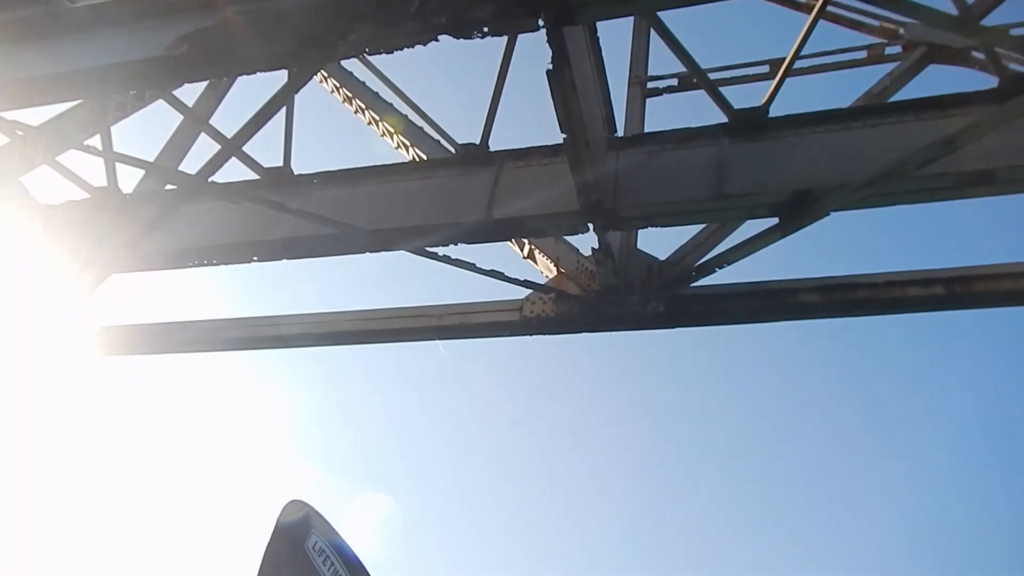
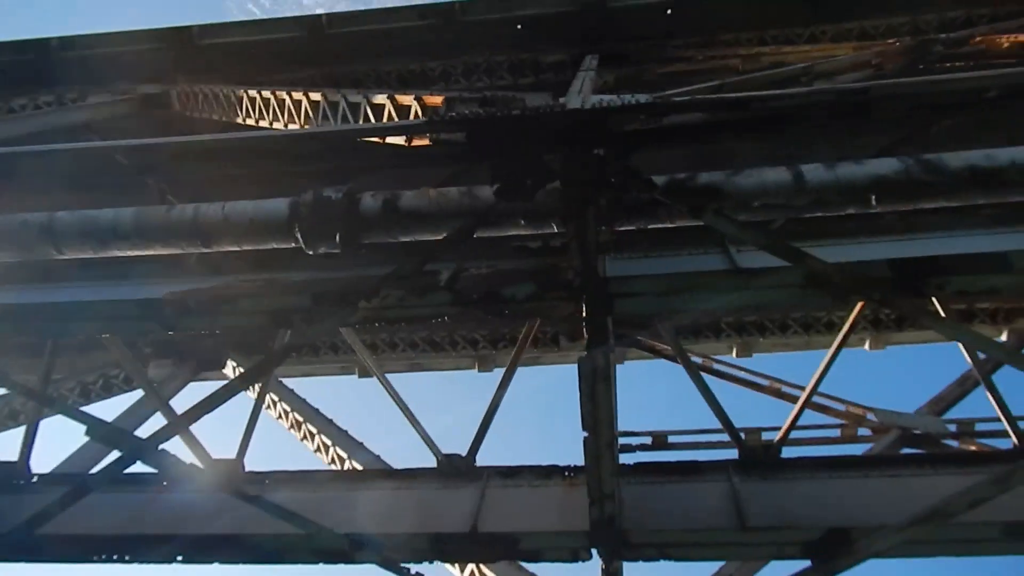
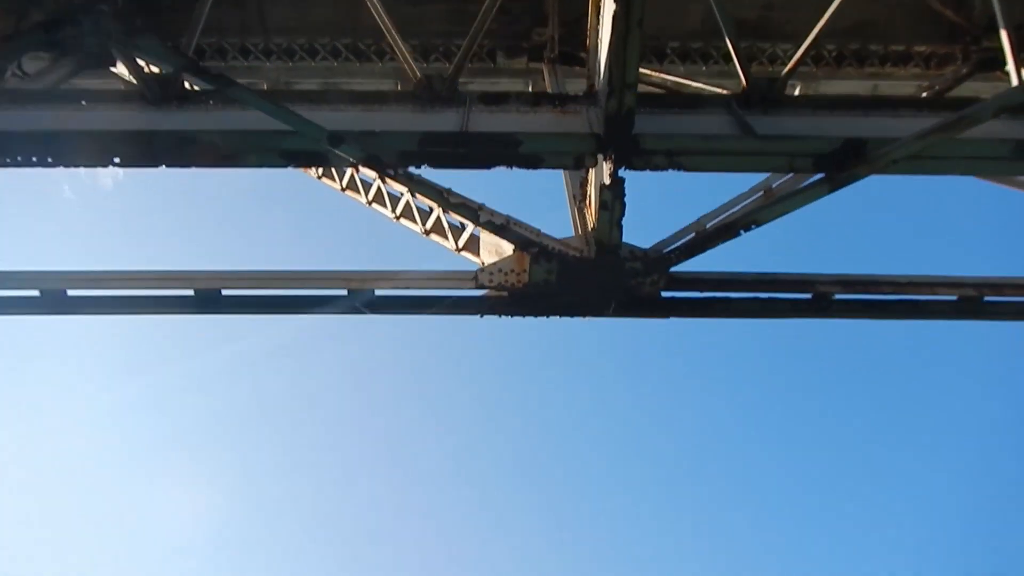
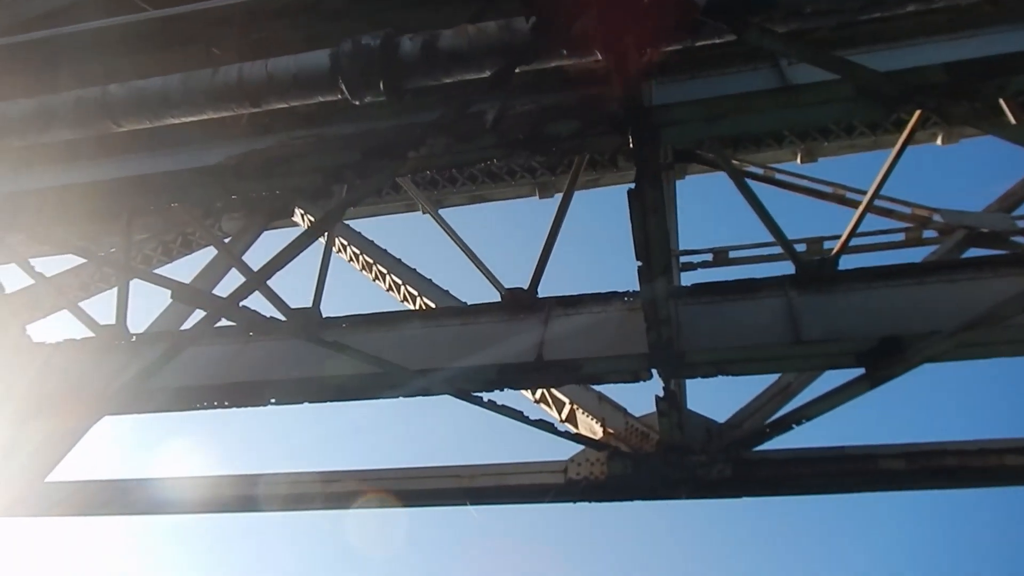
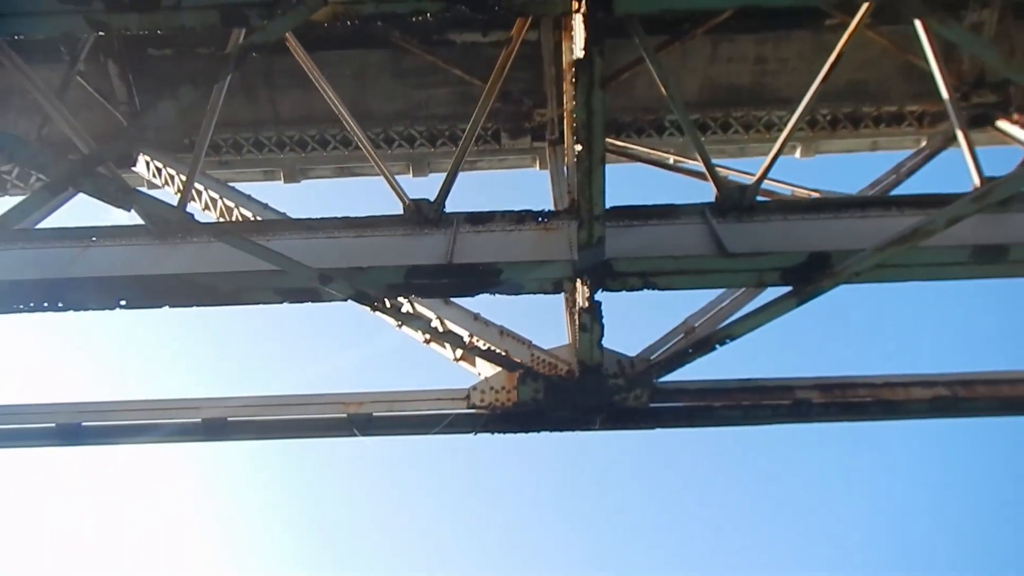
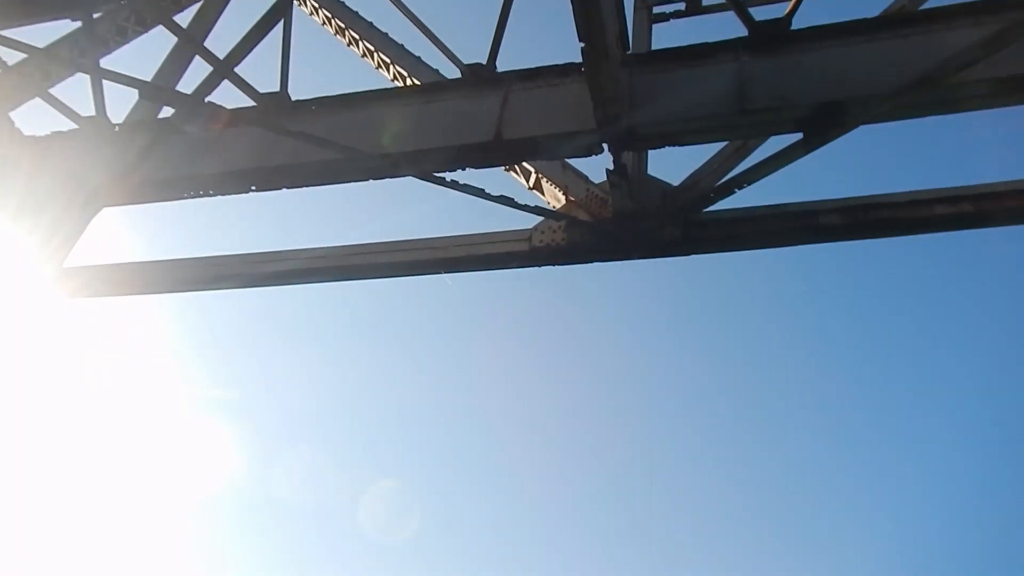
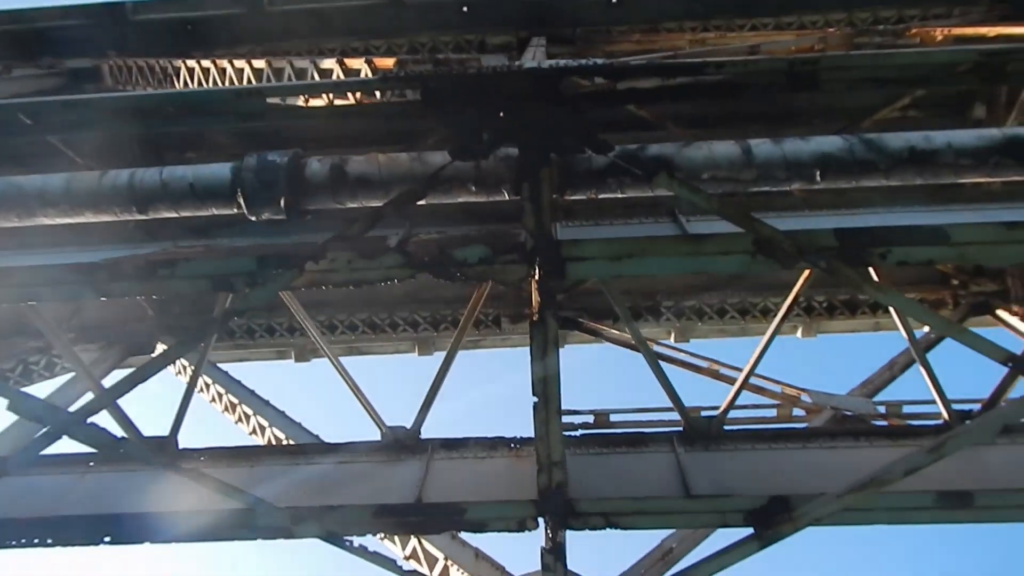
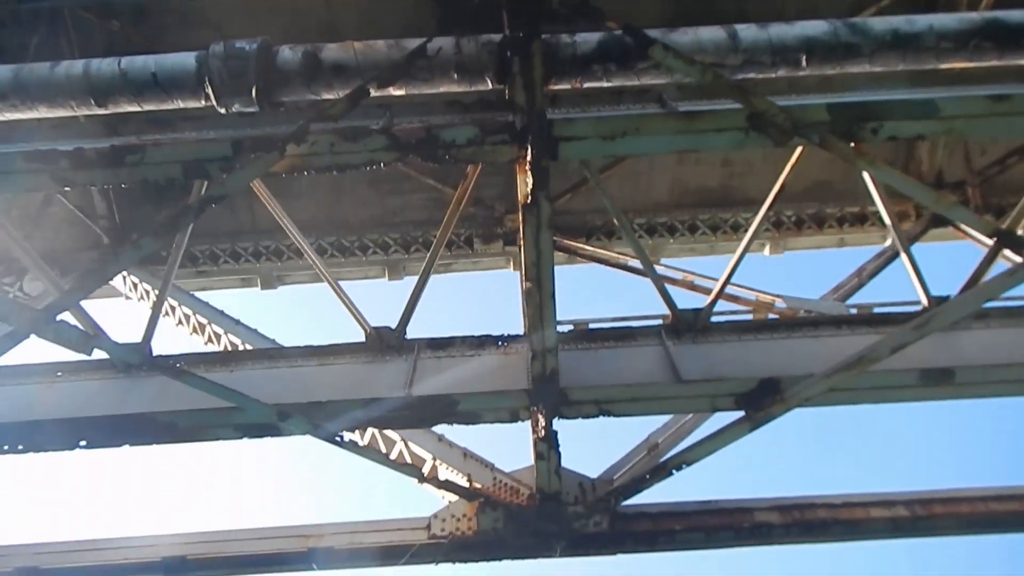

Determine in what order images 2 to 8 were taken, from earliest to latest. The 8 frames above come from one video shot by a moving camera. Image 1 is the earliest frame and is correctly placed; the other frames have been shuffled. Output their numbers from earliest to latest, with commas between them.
6, 4, 2, 7, 8, 5, 3
